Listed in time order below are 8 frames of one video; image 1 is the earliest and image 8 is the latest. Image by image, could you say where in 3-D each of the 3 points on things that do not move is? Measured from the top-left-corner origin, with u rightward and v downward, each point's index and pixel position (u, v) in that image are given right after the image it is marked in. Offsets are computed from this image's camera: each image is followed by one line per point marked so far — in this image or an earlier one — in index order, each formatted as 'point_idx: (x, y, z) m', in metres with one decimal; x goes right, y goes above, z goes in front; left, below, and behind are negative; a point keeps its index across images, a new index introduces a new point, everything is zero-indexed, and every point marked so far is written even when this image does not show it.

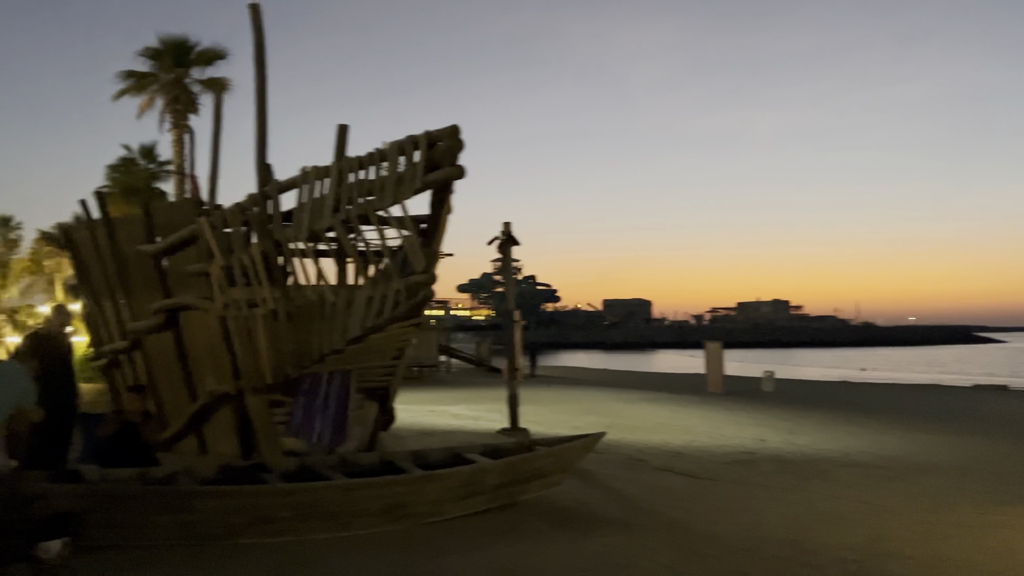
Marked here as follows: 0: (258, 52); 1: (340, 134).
0: (-4.3, +4.0, +14.7) m
1: (-2.1, +1.9, +10.4) m
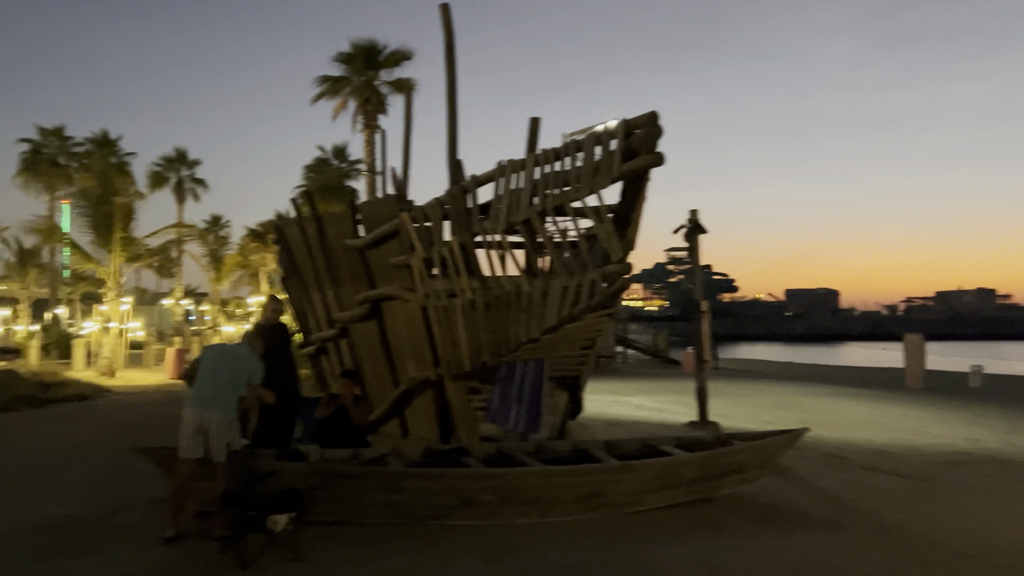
0: (-1.1, +4.2, +15.2) m
1: (+0.3, +2.0, +10.6) m
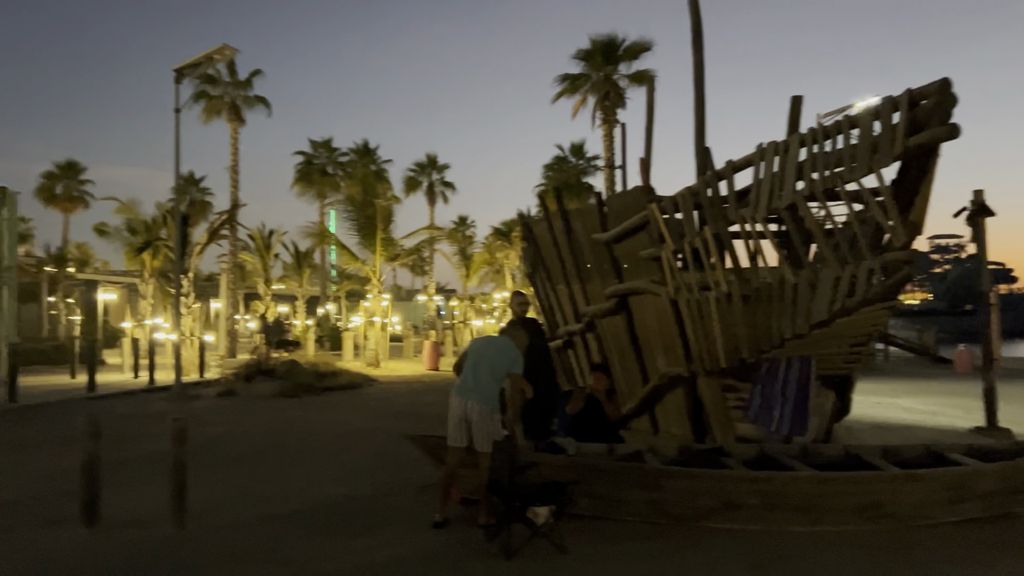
0: (+3.1, +4.3, +14.6) m
1: (+3.2, +2.1, +9.9) m
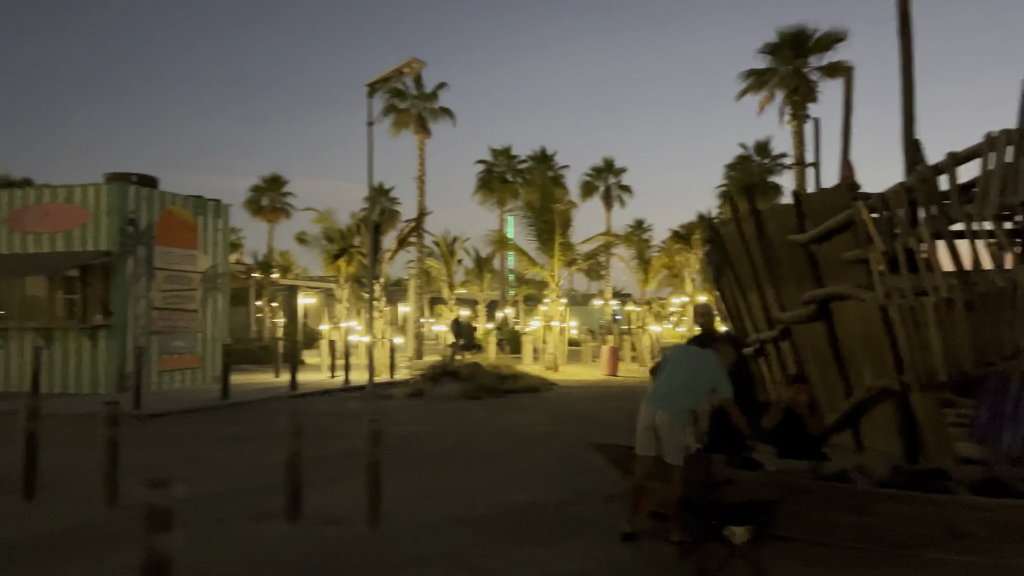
0: (+6.1, +4.2, +13.5) m
1: (+5.2, +2.0, +8.8) m
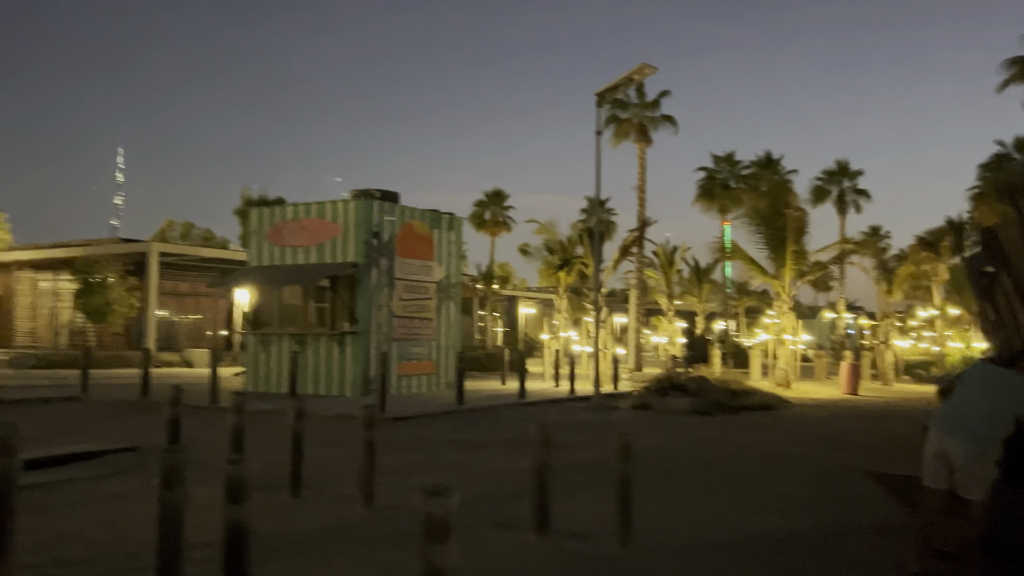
0: (+9.5, +4.1, +11.3) m
1: (+7.5, +1.9, +6.9) m
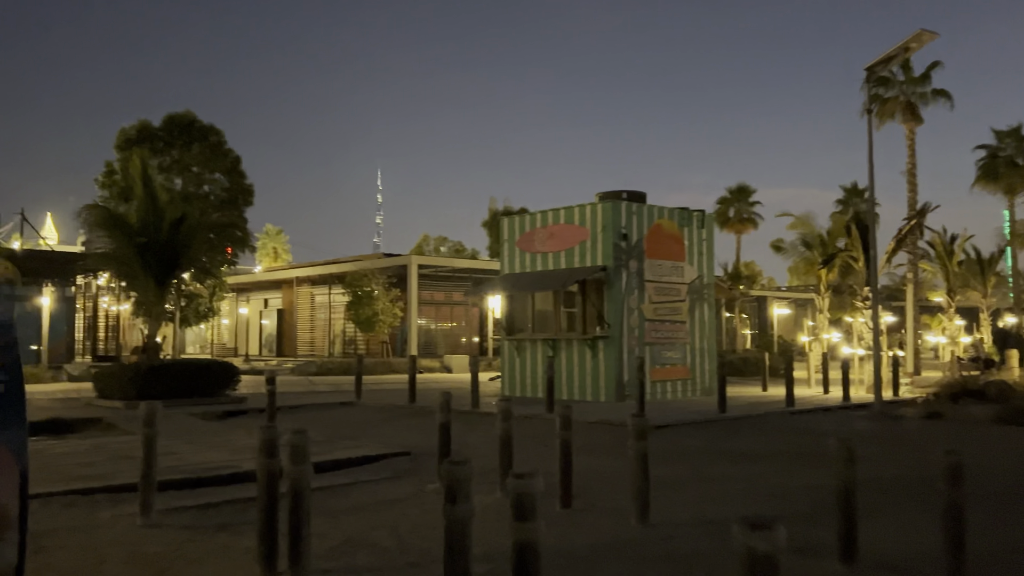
0: (+12.2, +4.4, +7.8) m
1: (+9.2, +2.2, +4.1) m
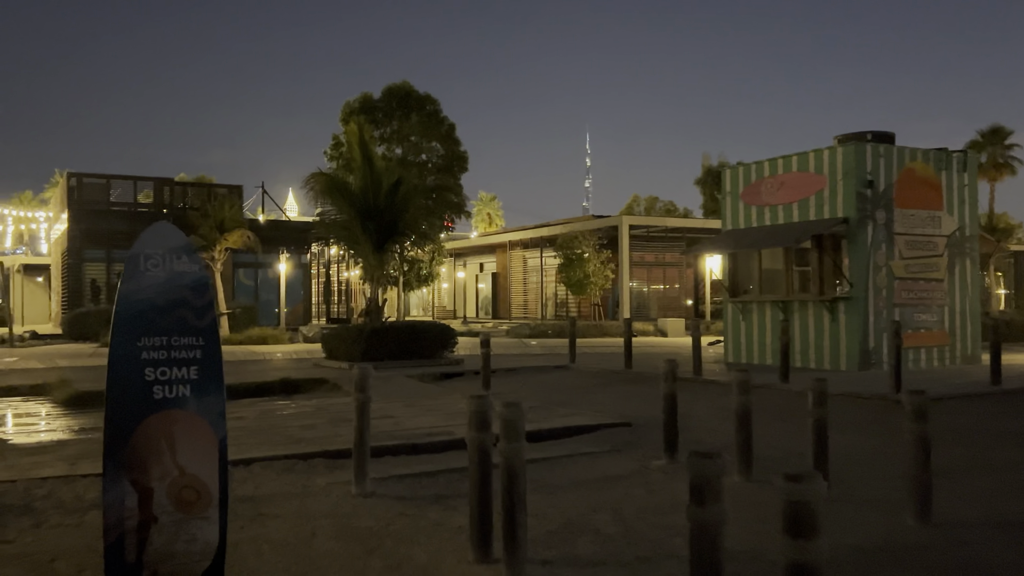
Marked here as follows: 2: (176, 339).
0: (+13.7, +4.9, +3.6) m
1: (+9.8, +2.5, +0.8) m
2: (-1.6, -0.2, +4.2) m
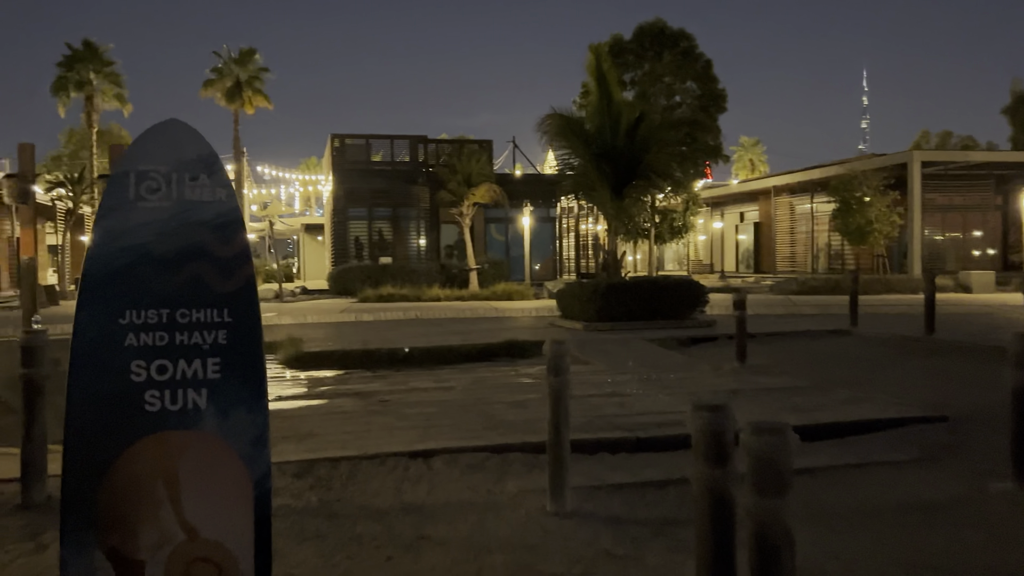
0: (+13.4, +5.0, -2.8) m
1: (+9.0, +2.5, -4.2) m
2: (-1.0, -0.1, +2.5) m
